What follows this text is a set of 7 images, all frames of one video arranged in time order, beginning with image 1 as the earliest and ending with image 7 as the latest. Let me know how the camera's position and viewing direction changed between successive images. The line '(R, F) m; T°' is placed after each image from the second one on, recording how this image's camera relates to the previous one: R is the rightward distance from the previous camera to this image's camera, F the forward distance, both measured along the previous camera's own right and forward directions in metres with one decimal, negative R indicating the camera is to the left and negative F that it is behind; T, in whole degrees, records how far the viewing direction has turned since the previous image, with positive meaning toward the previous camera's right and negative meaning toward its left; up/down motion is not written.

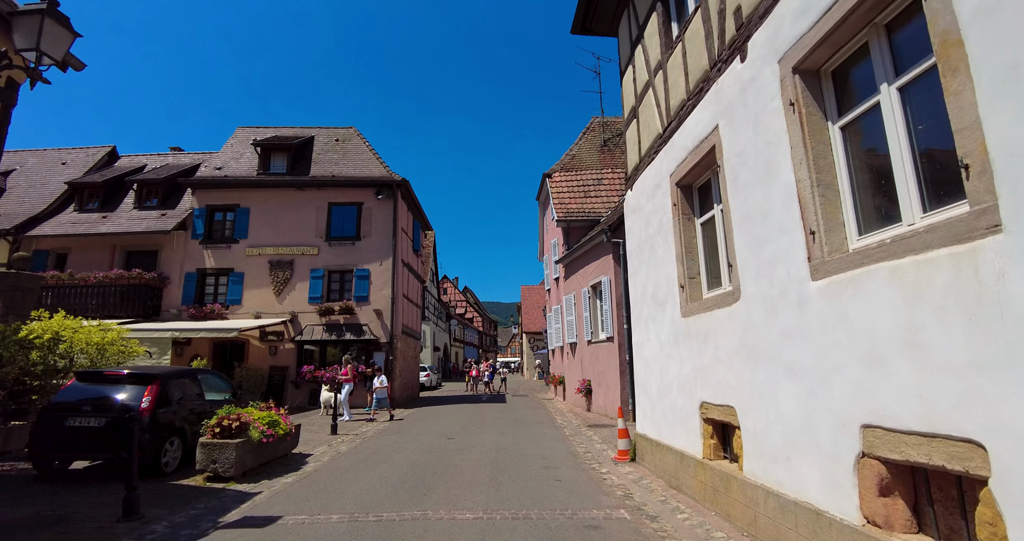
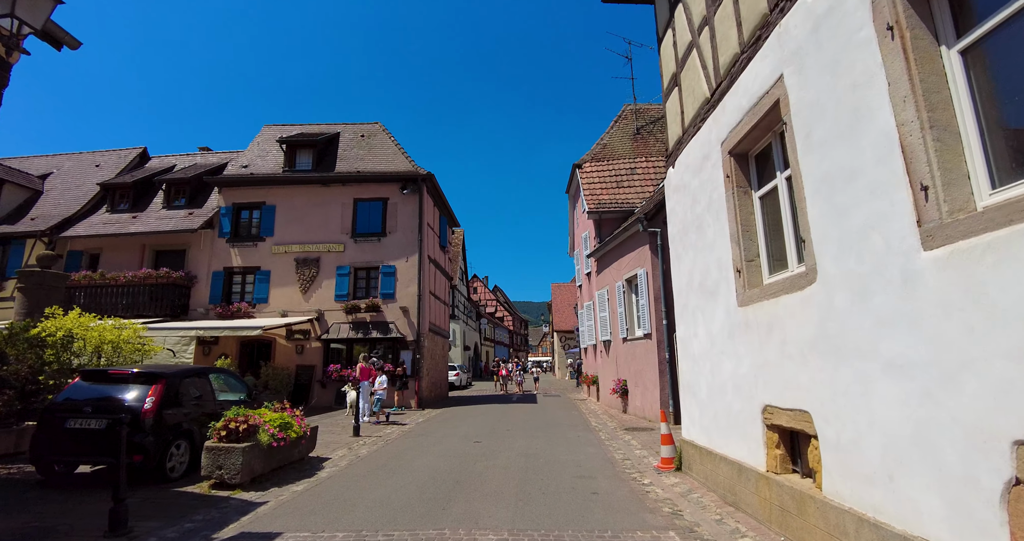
(0.0, +0.7) m; -3°
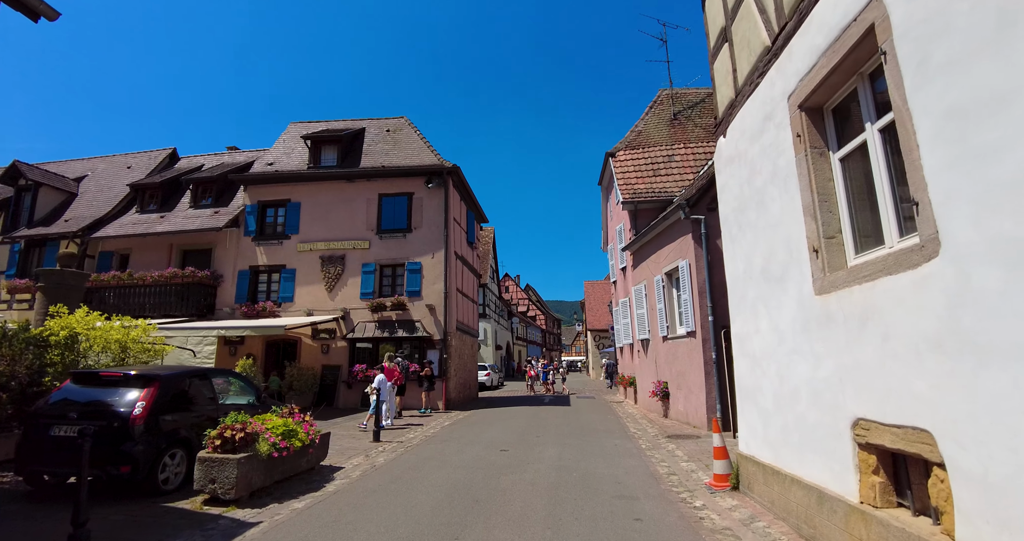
(+0.1, +0.8) m; -4°
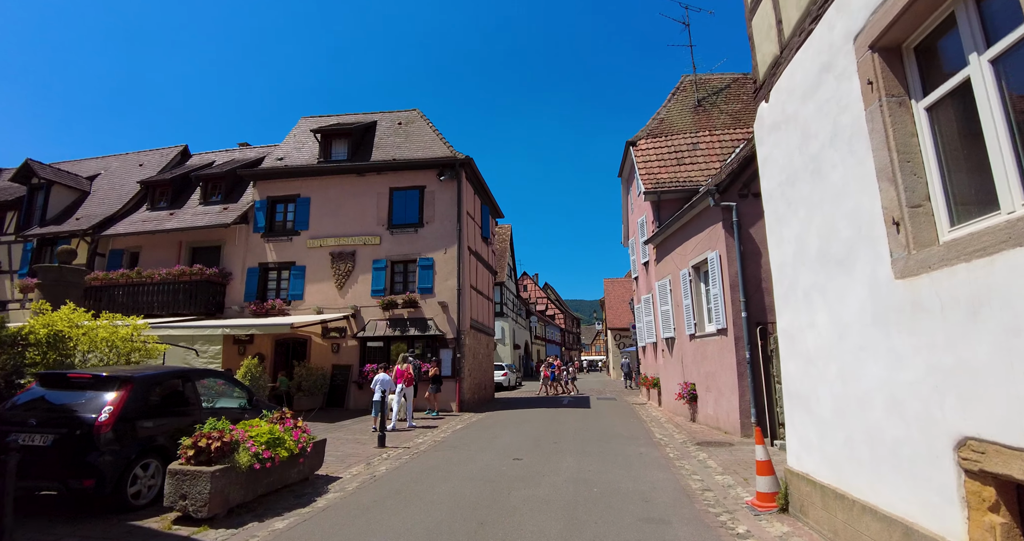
(+0.1, +0.8) m; -2°
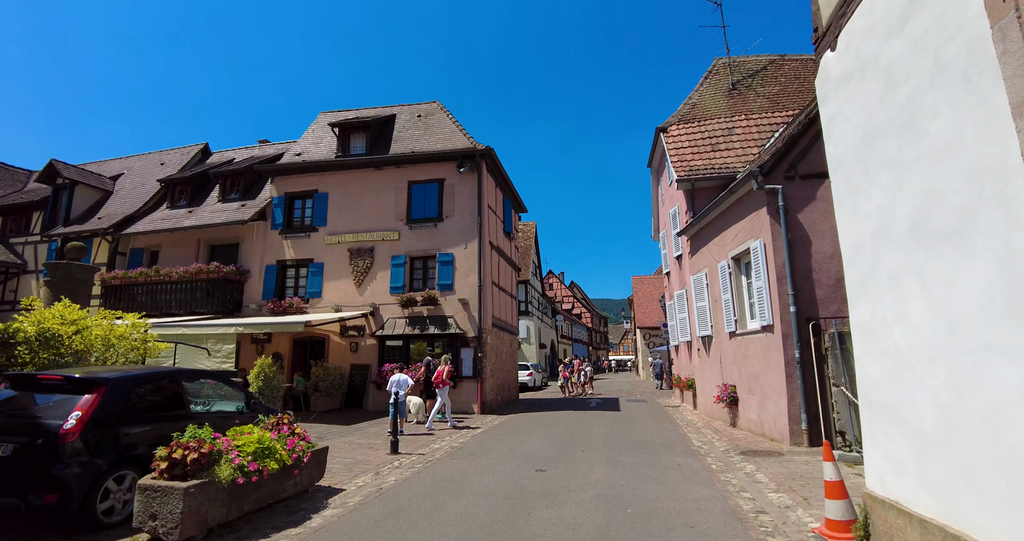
(+0.1, +0.8) m; -3°
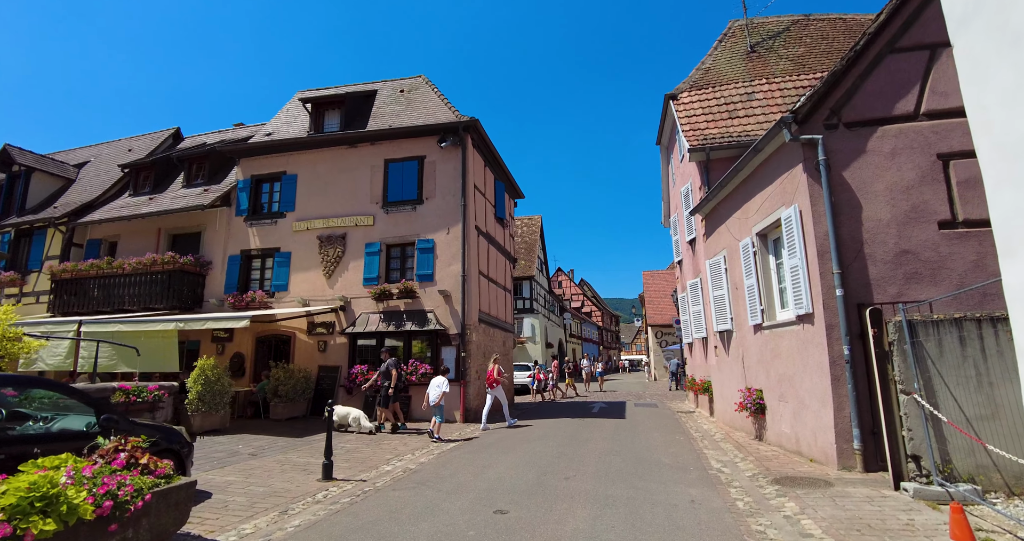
(+0.6, +1.9) m; -1°
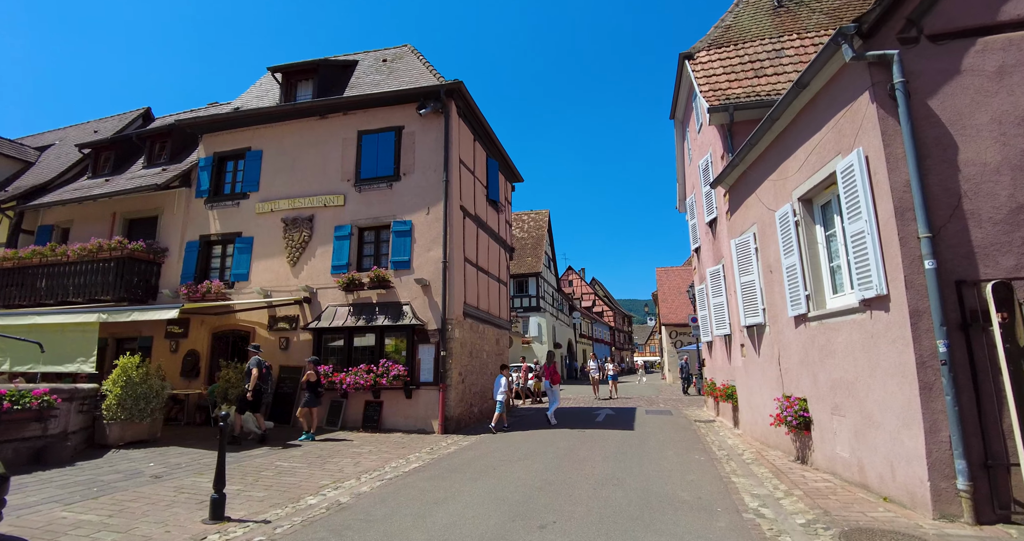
(+0.5, +1.9) m; -1°
